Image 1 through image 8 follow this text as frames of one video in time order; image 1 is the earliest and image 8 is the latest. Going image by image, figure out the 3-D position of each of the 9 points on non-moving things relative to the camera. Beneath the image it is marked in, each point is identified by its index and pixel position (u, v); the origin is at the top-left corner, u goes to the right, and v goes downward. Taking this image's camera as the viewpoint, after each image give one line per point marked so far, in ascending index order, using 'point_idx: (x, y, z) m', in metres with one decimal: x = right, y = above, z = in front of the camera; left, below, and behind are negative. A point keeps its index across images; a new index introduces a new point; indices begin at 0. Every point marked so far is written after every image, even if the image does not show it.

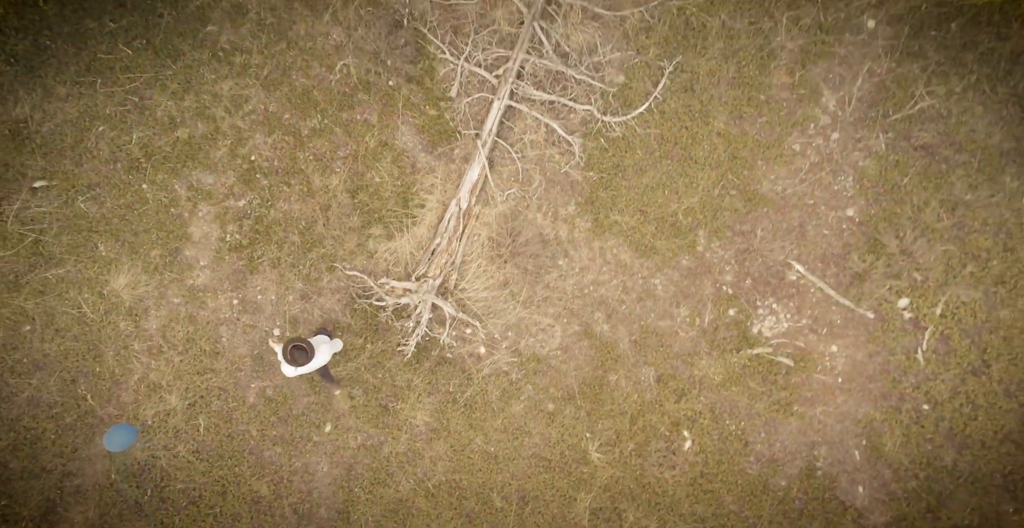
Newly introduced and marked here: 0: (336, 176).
0: (-1.7, +0.9, +7.0) m
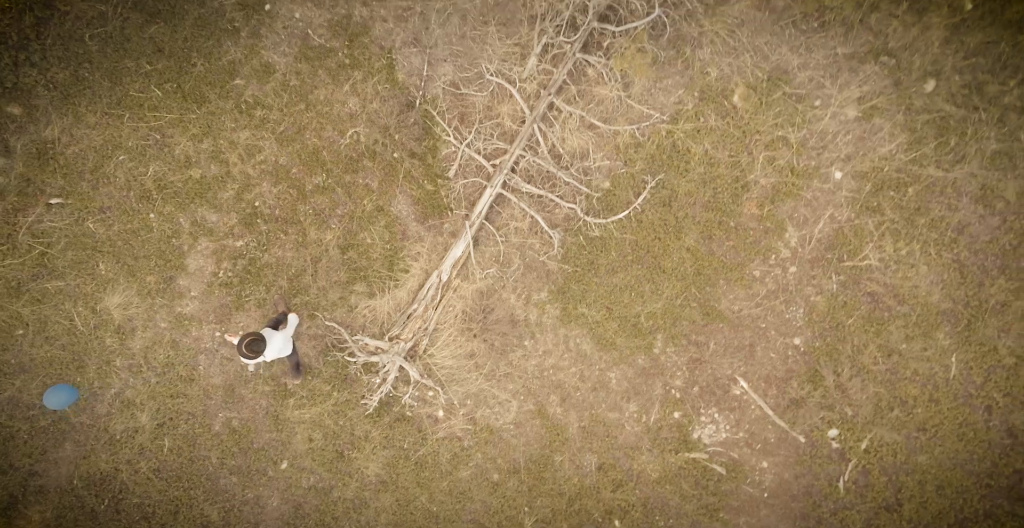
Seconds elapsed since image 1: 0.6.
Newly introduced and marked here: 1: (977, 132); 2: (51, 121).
0: (-1.9, +0.3, +7.5) m
1: (+4.4, +1.2, +7.0) m
2: (-4.5, +1.3, +7.1) m
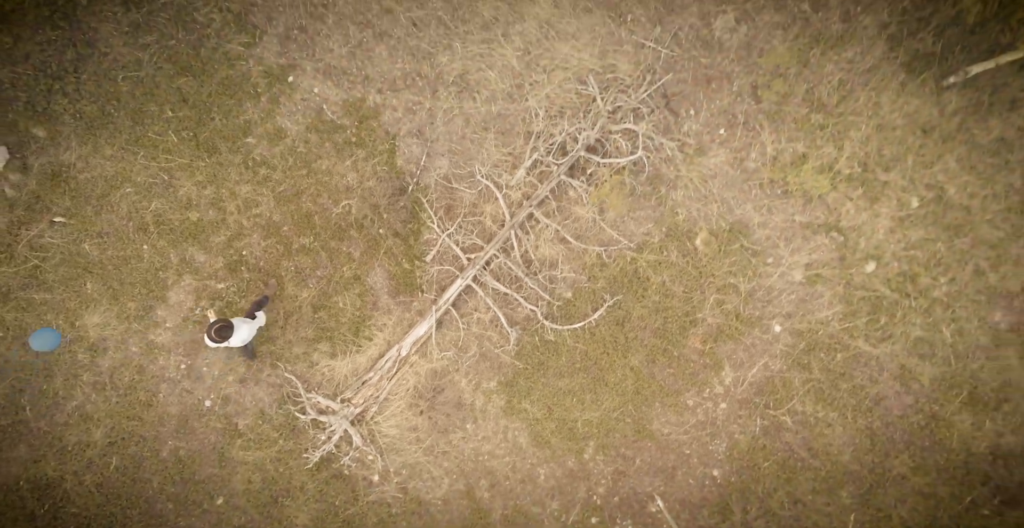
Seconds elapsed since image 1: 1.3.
0: (-2.3, -0.3, +8.1) m
1: (+4.1, -0.5, +7.6) m
2: (-4.6, +1.2, +7.6) m
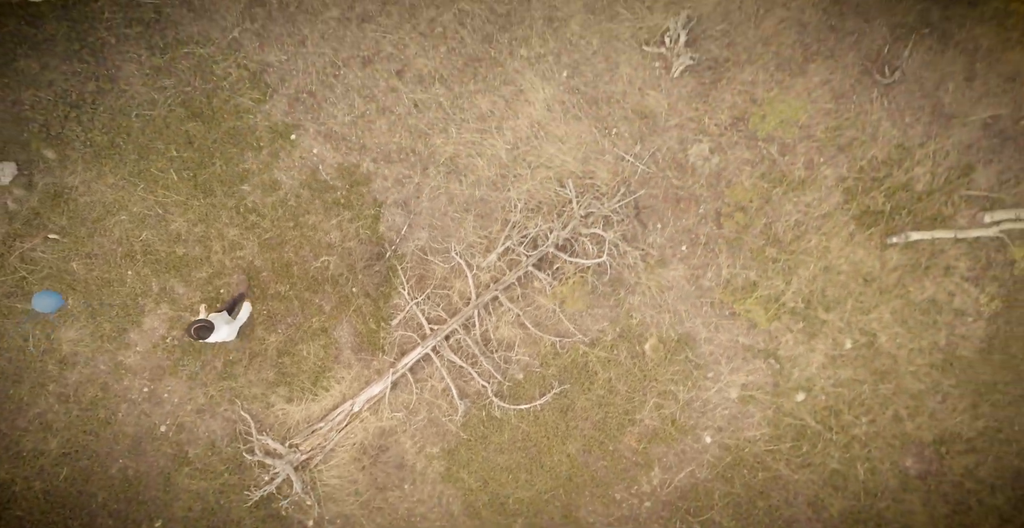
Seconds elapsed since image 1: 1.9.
0: (-2.8, -0.8, +8.5) m
1: (+3.5, -2.1, +8.2) m
2: (-4.8, +1.0, +8.1) m
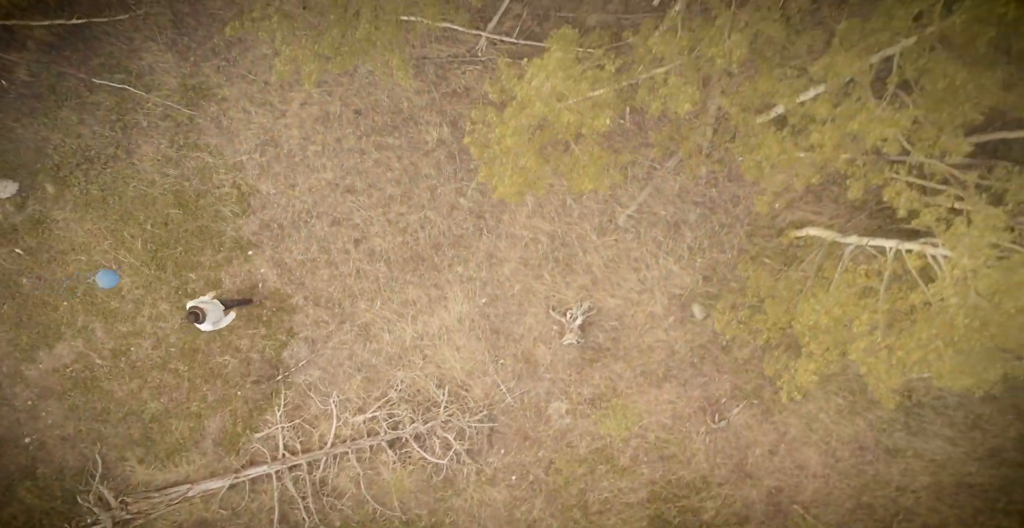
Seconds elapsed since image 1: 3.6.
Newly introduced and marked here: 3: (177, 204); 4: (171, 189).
0: (-4.7, -1.8, +9.7) m
1: (+0.5, -5.5, +9.4) m
2: (-5.8, +0.7, +9.5) m
3: (-4.4, +0.8, +9.7) m
4: (-4.5, +1.0, +9.7) m
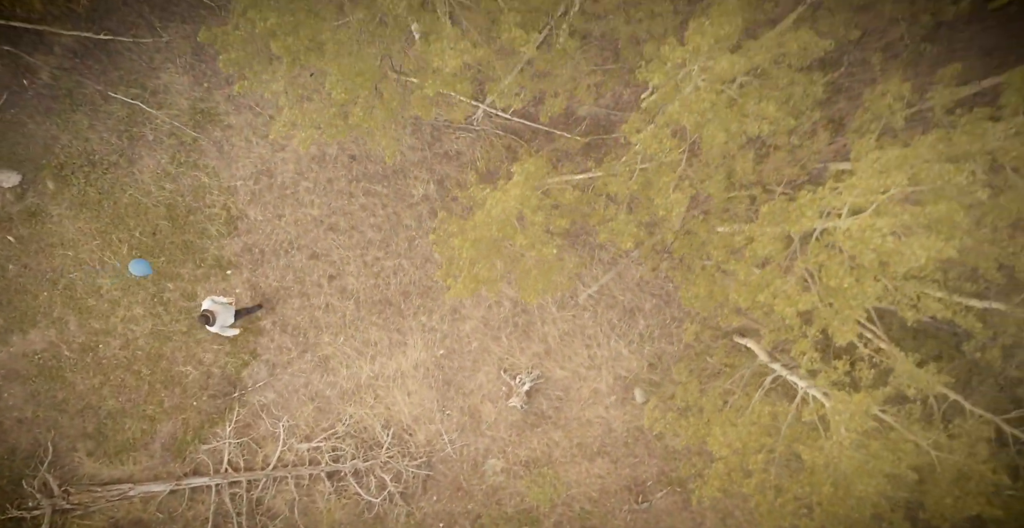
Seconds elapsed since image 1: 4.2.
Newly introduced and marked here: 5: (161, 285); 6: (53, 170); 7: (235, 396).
0: (-5.5, -1.9, +10.2) m
1: (-1.0, -6.4, +9.8) m
2: (-6.2, +0.8, +10.0) m
3: (-4.8, +0.7, +10.2) m
4: (-4.9, +0.9, +10.2) m
5: (-4.9, -0.3, +10.3) m
6: (-6.3, +1.3, +10.0) m
7: (-3.9, -1.9, +10.4) m
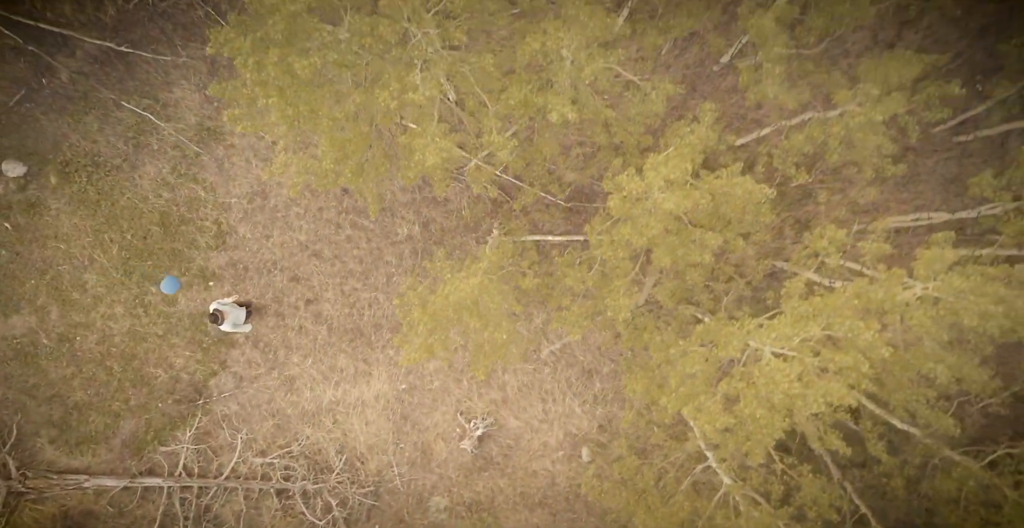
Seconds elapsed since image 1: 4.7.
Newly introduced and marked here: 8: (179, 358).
0: (-6.2, -1.9, +10.6) m
1: (-2.3, -6.9, +10.1) m
2: (-6.5, +0.9, +10.5) m
3: (-5.1, +0.6, +10.7) m
4: (-5.1, +0.8, +10.7) m
5: (-5.4, -0.4, +10.7) m
6: (-6.5, +1.4, +10.4) m
7: (-4.6, -2.1, +10.8) m
8: (-4.9, -1.4, +10.8) m
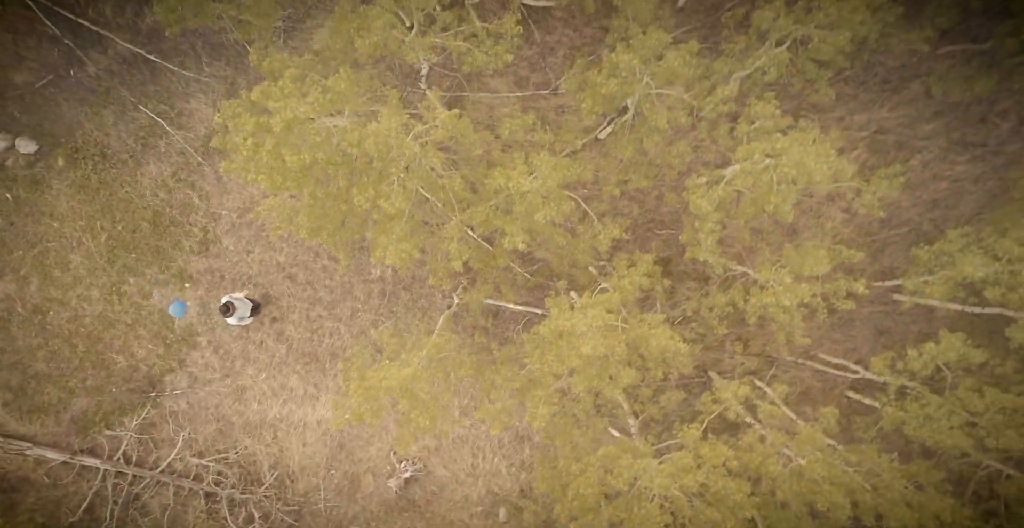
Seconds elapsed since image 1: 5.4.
0: (-7.1, -1.5, +11.1) m
1: (-4.3, -7.2, +10.6) m
2: (-6.8, +1.3, +11.1) m
3: (-5.6, +0.7, +11.3) m
4: (-5.5, +0.9, +11.3) m
5: (-6.0, -0.2, +11.3) m
6: (-6.7, +1.7, +11.1) m
7: (-5.6, -2.0, +11.4) m
8: (-5.8, -1.3, +11.4) m
